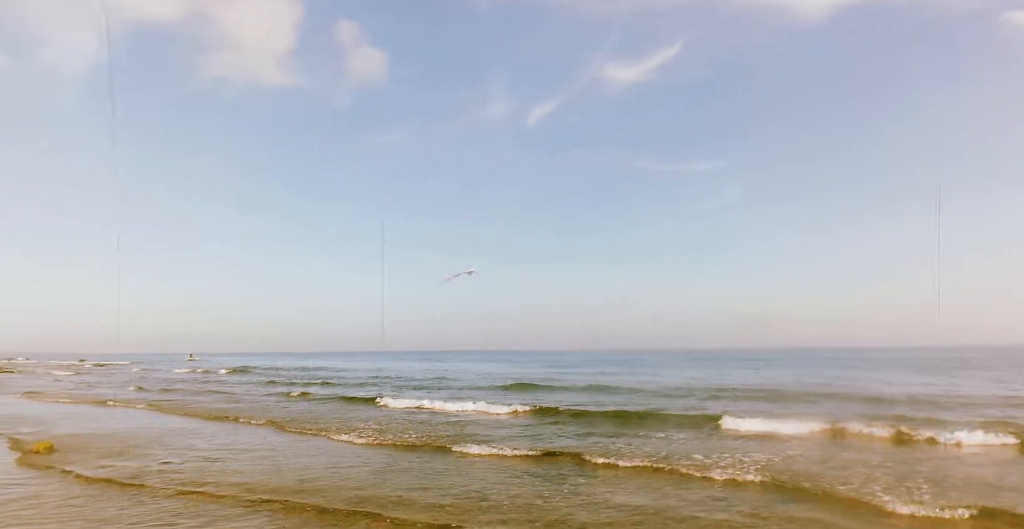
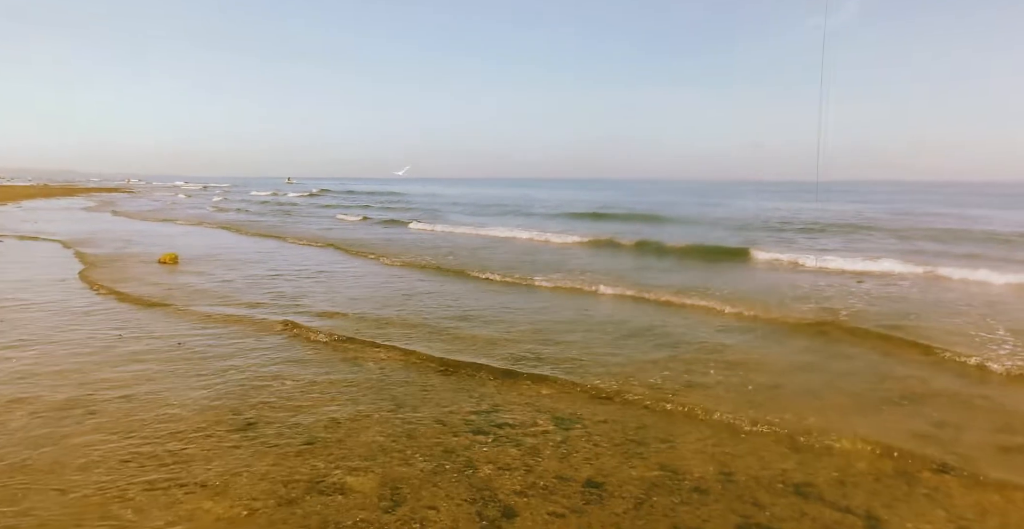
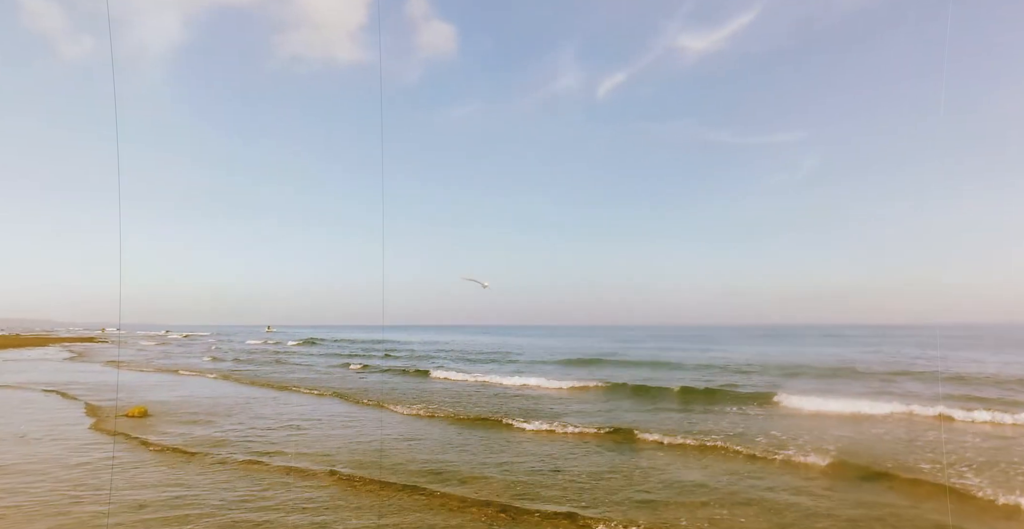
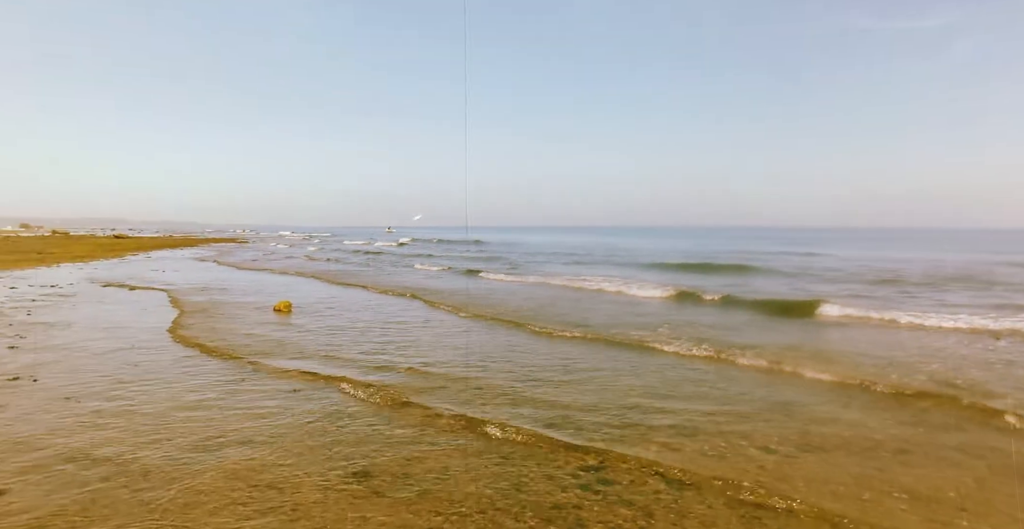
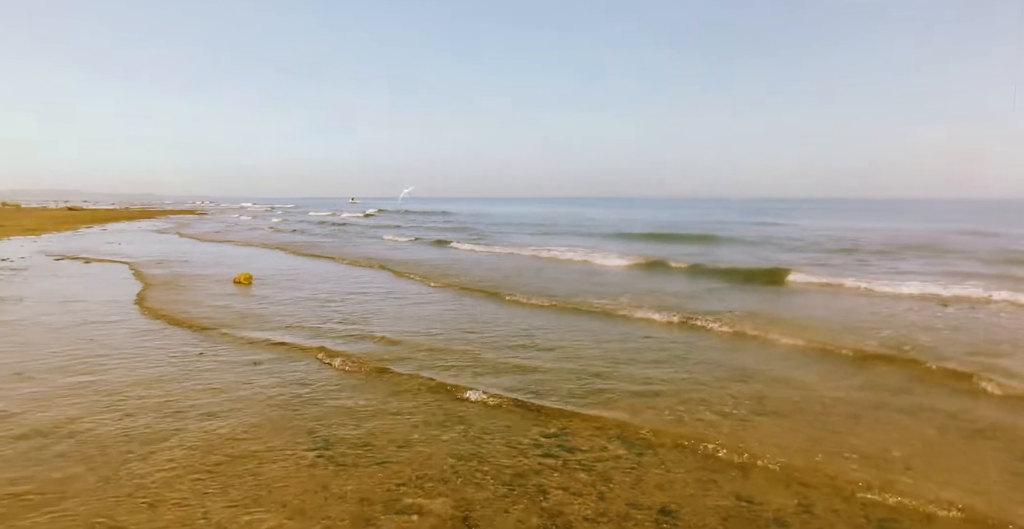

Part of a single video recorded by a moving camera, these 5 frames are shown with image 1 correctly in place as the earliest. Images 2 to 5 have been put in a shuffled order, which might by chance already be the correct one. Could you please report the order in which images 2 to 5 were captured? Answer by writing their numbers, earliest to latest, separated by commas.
3, 2, 5, 4
